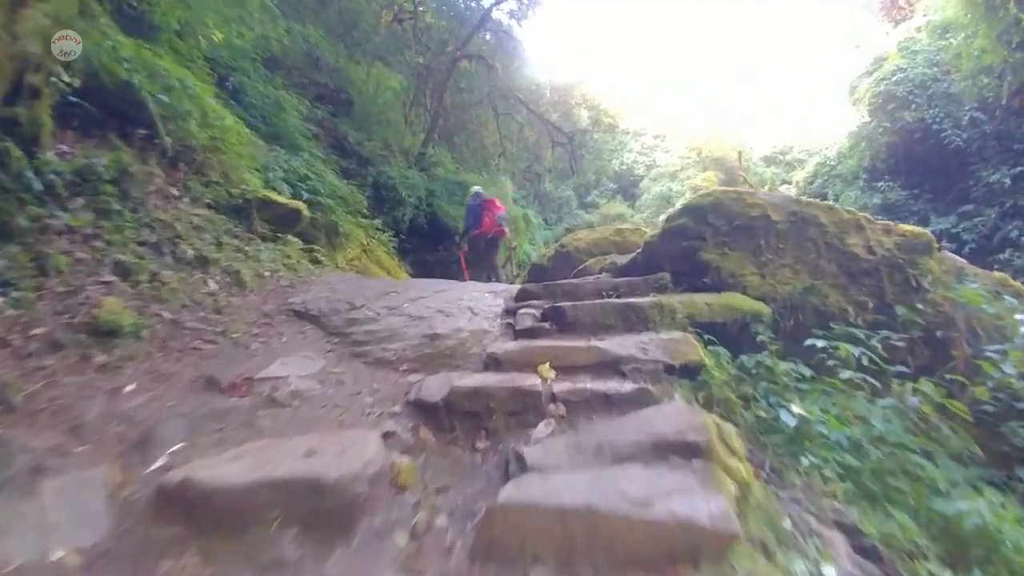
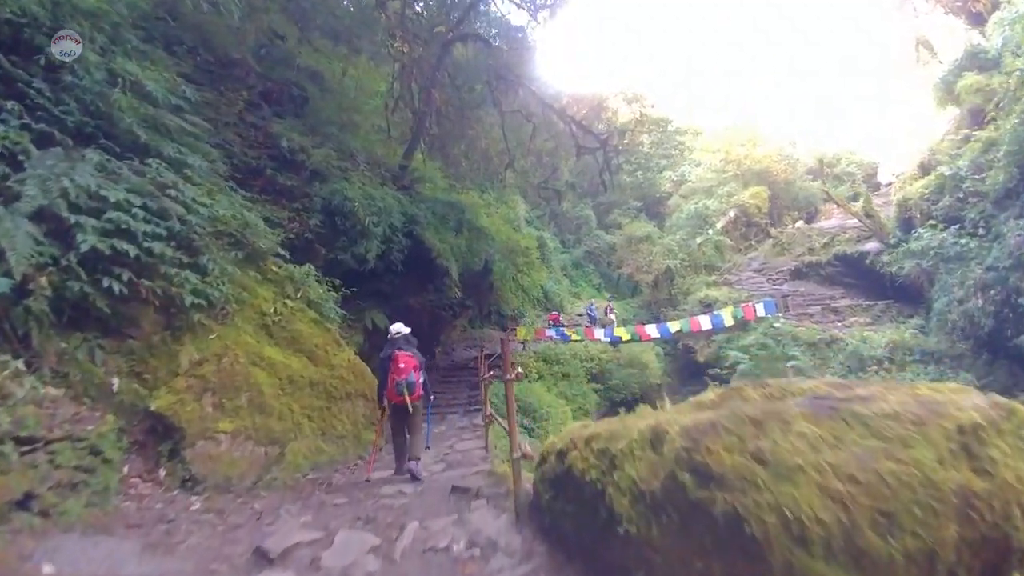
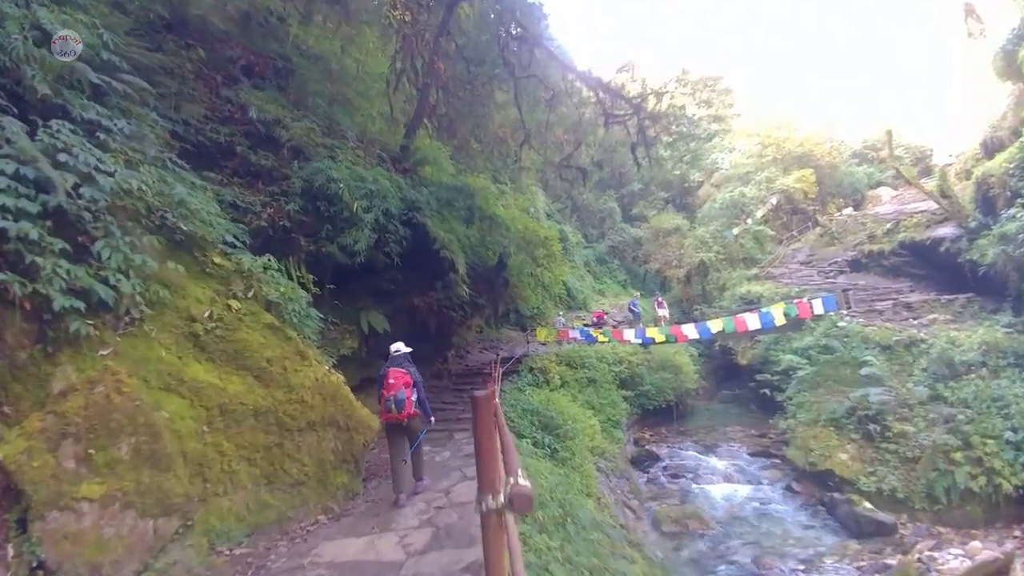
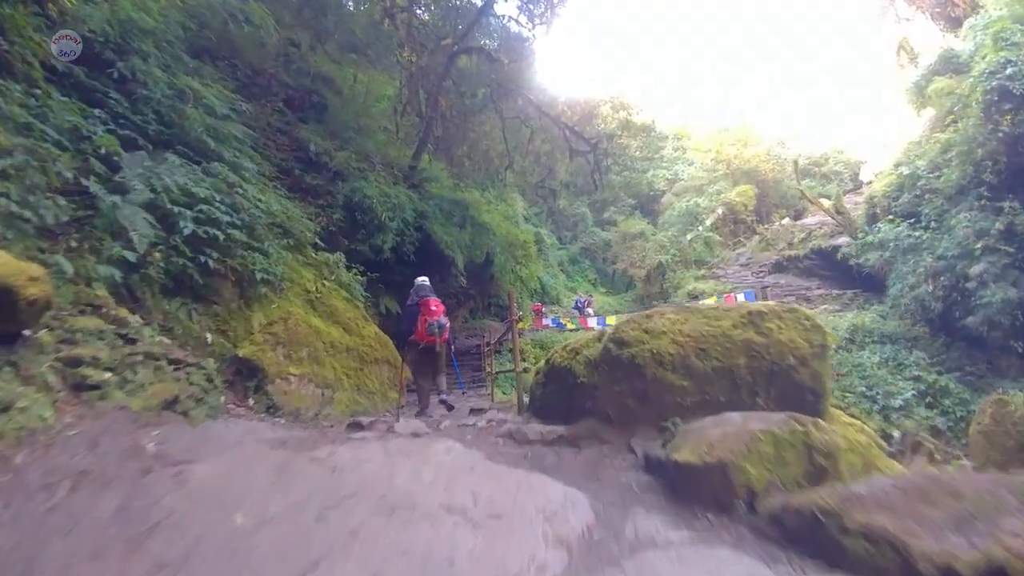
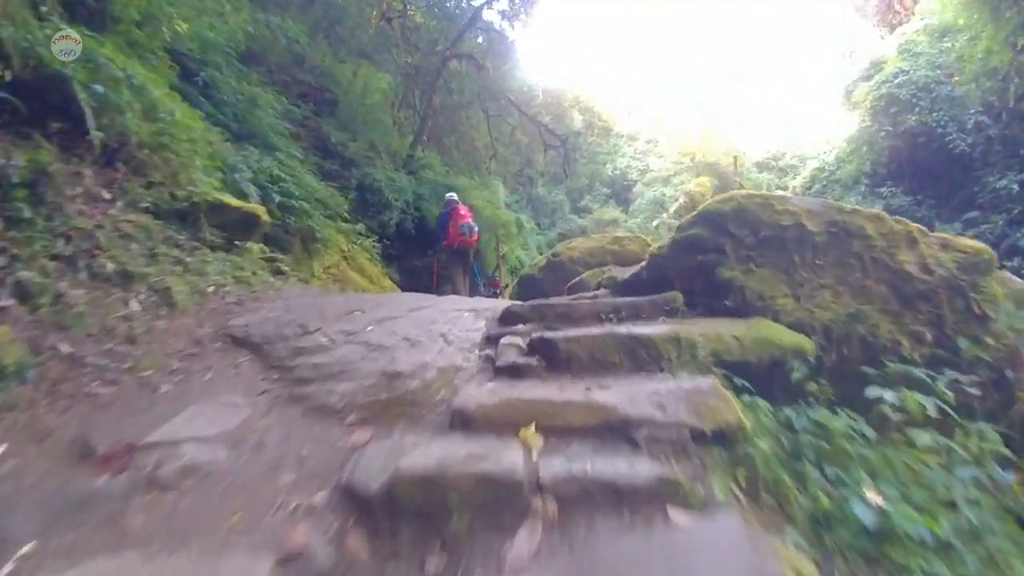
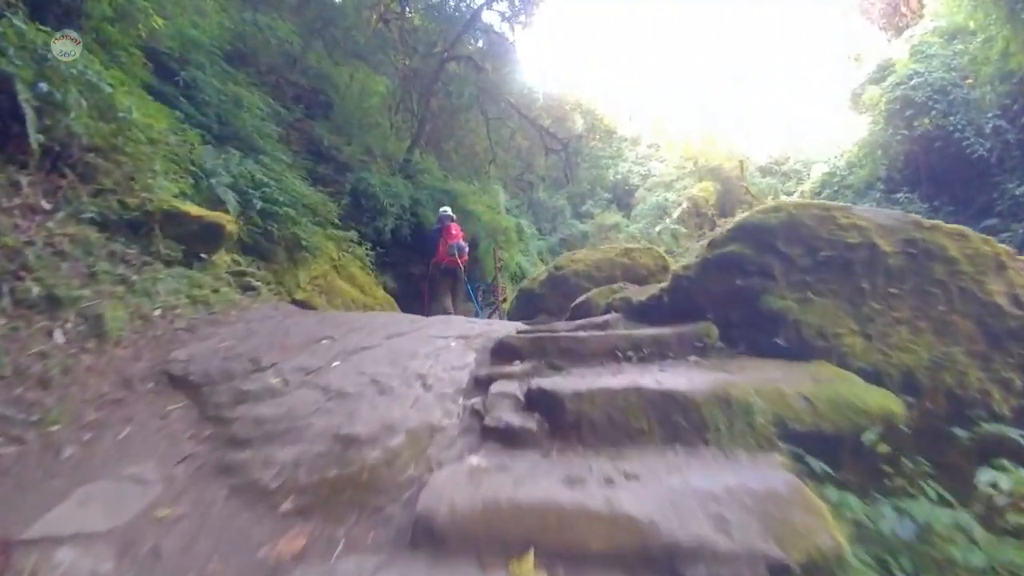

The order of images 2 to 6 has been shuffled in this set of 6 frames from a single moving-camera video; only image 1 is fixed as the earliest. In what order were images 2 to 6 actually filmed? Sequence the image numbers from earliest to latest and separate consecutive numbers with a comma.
5, 6, 4, 2, 3
